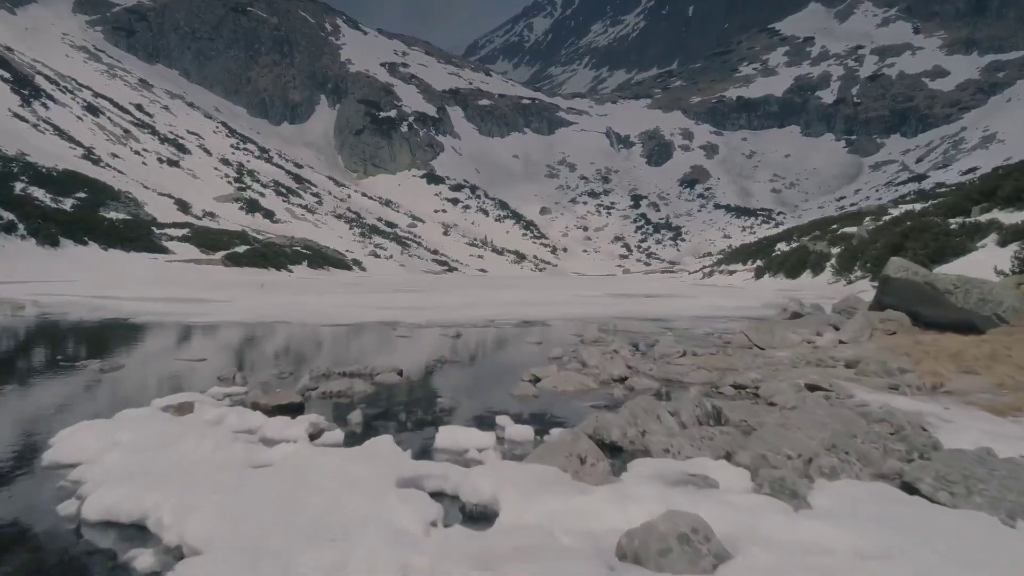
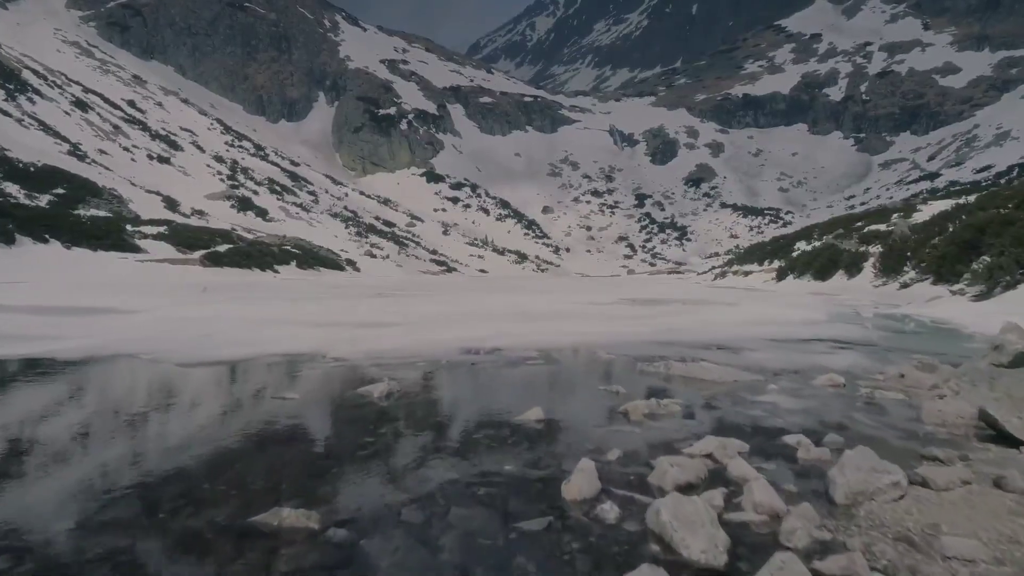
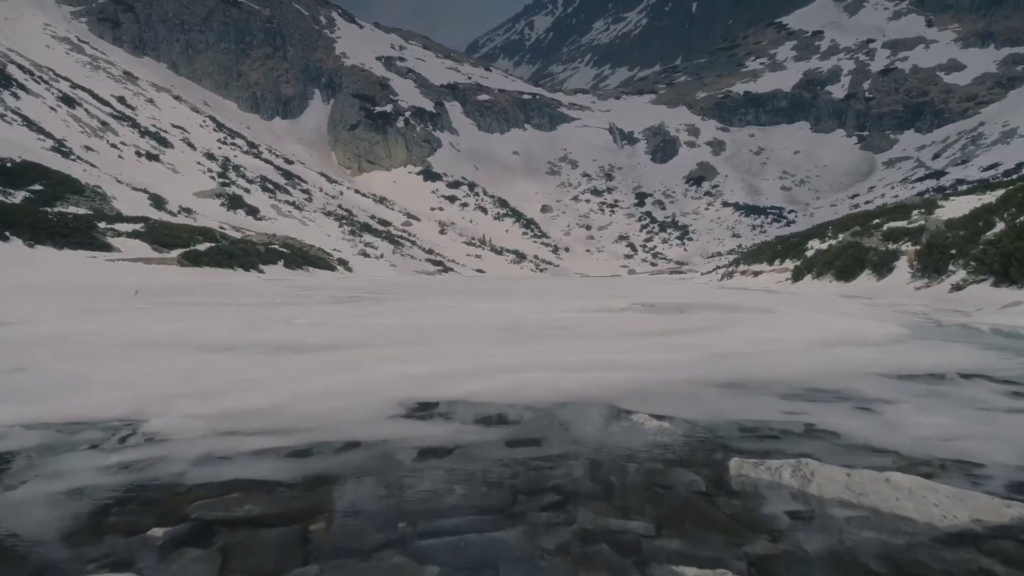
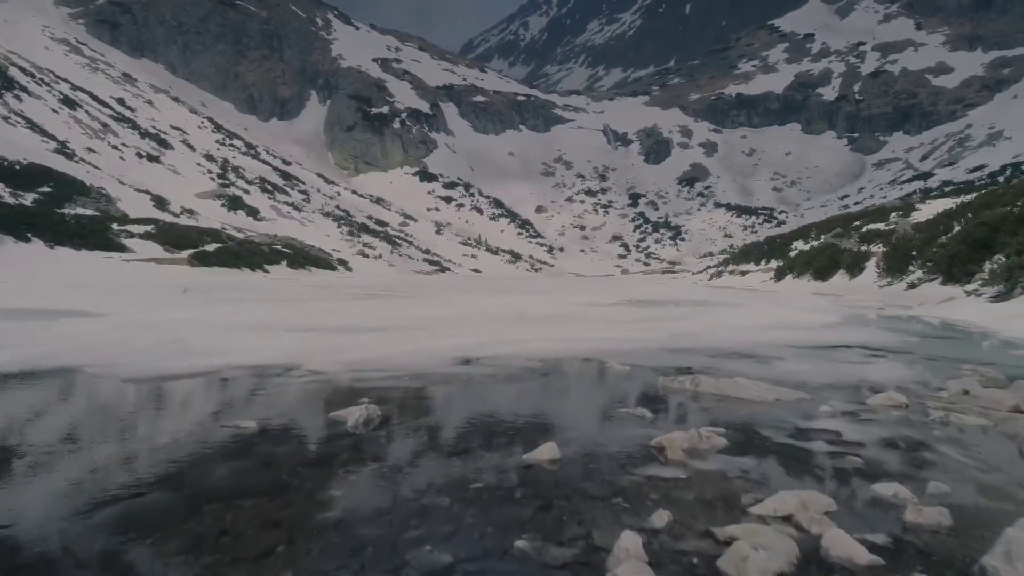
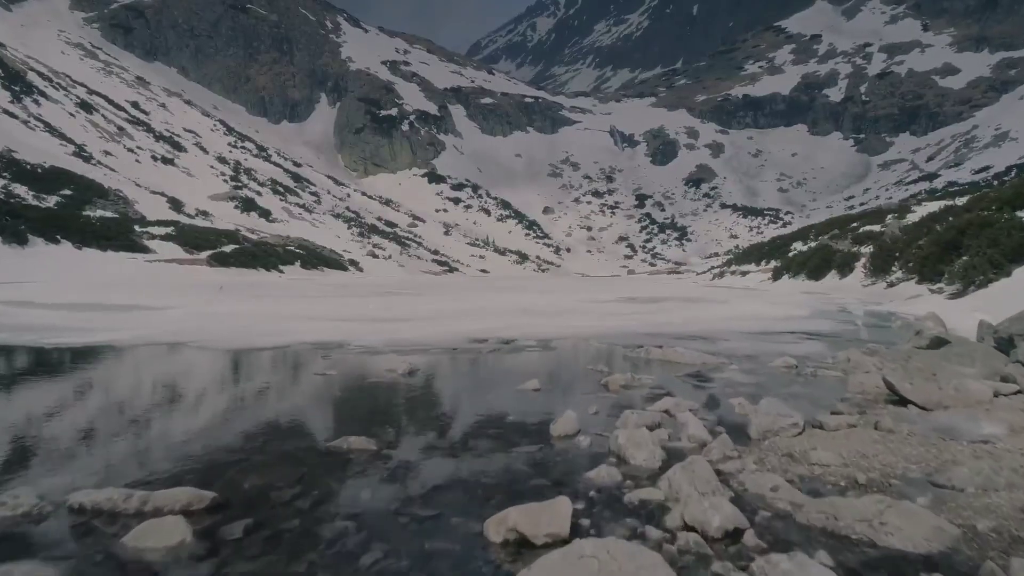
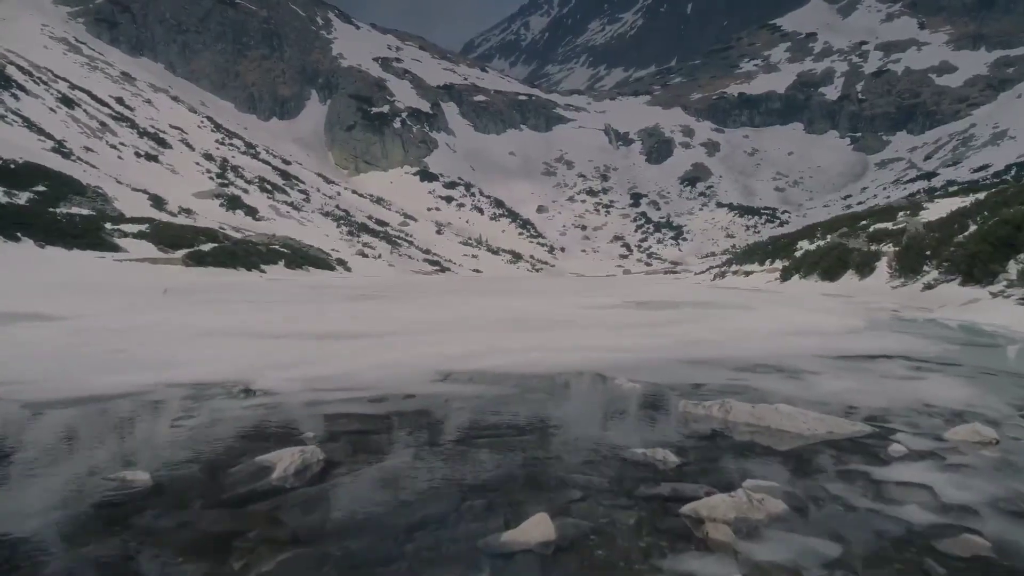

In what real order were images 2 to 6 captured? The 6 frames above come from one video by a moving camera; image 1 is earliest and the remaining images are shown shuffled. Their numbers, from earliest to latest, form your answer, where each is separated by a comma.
5, 2, 4, 6, 3
